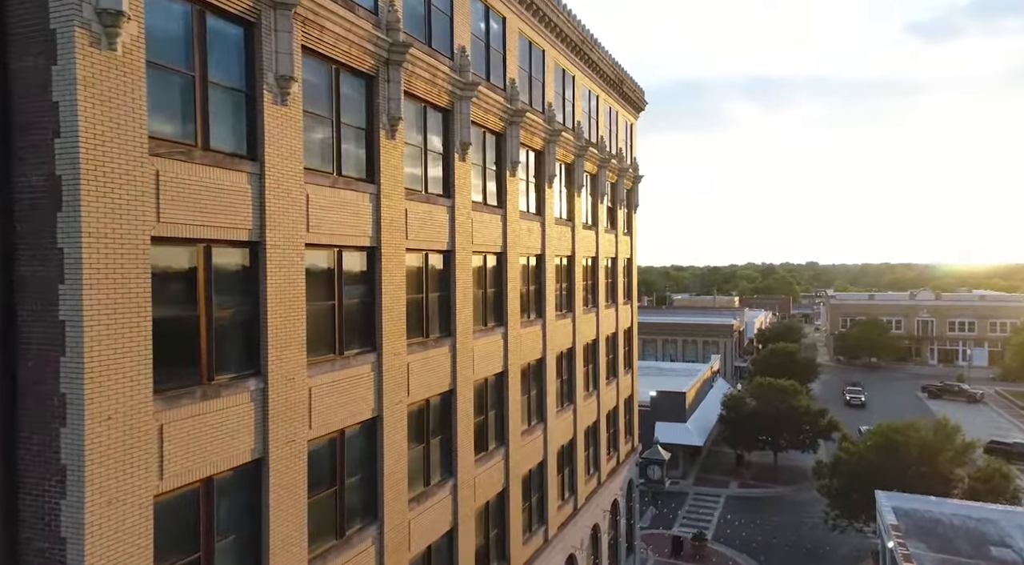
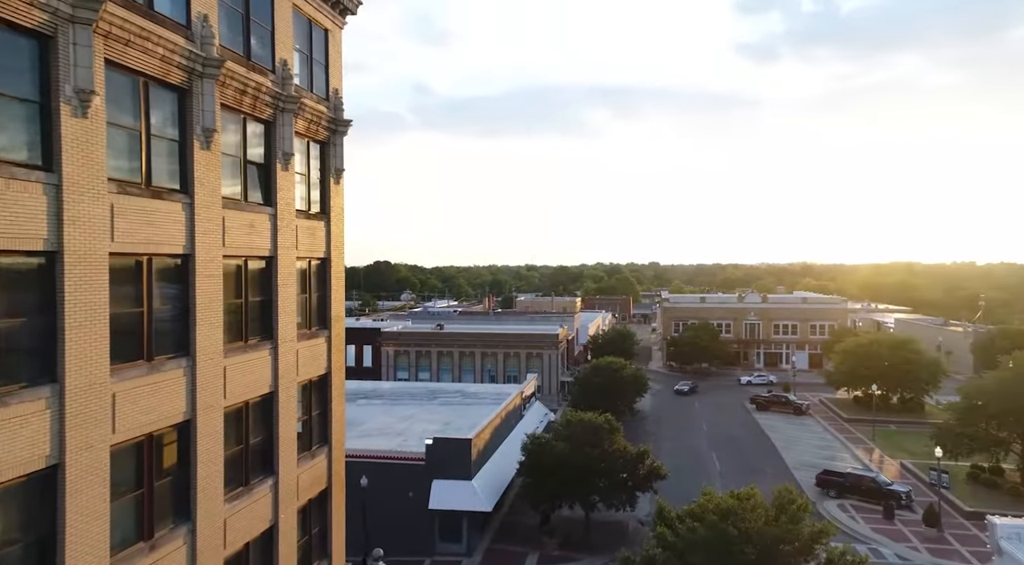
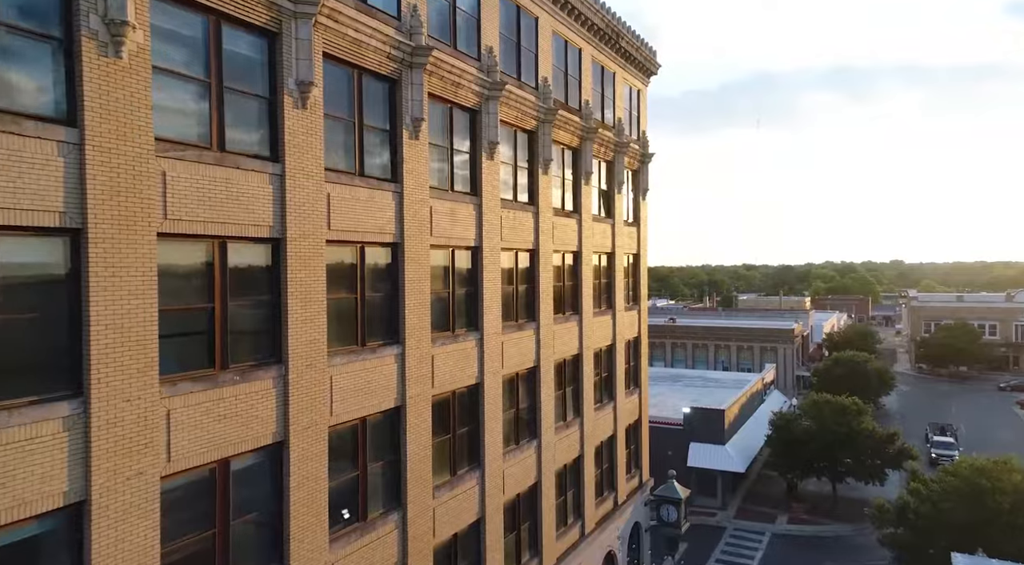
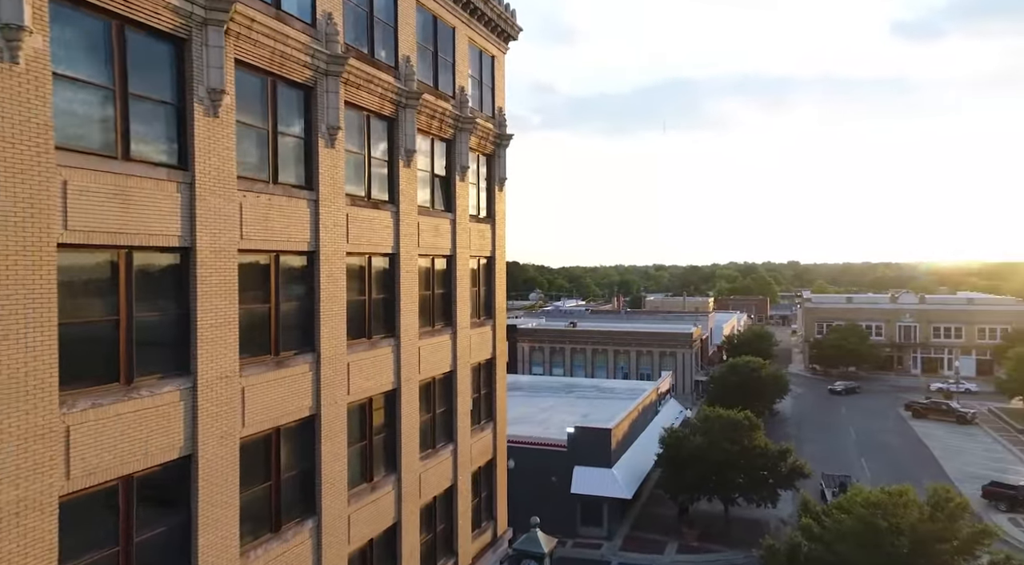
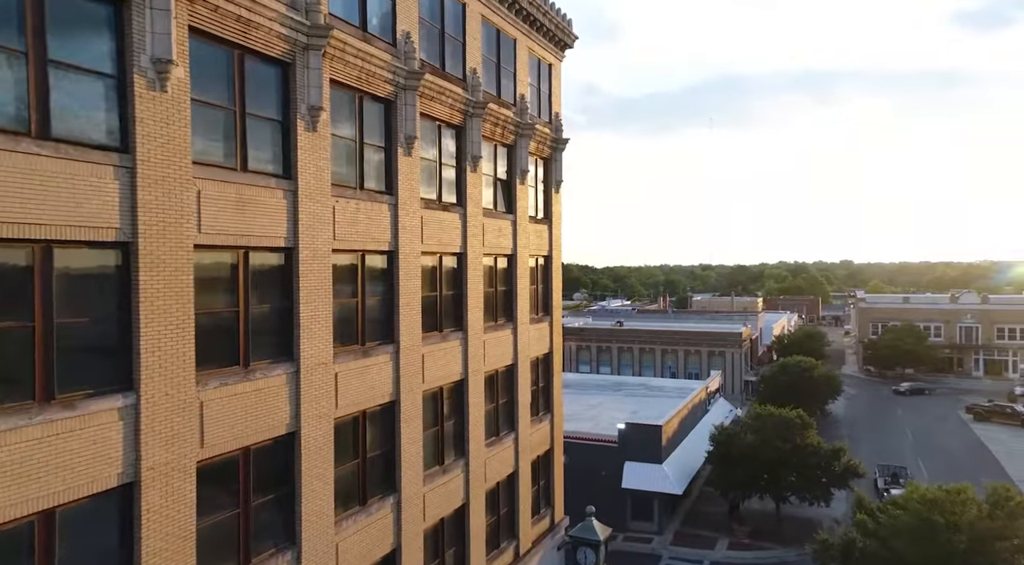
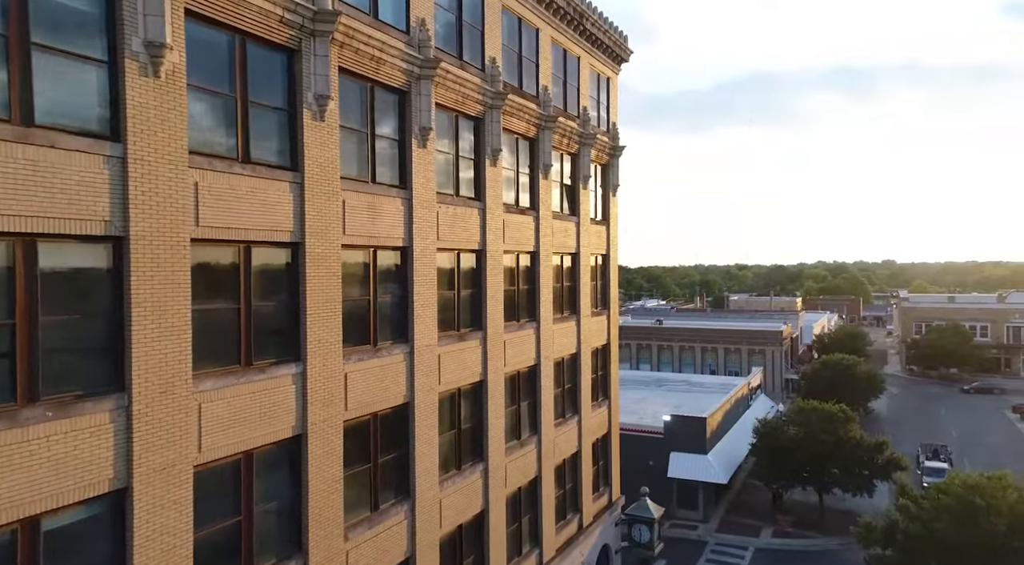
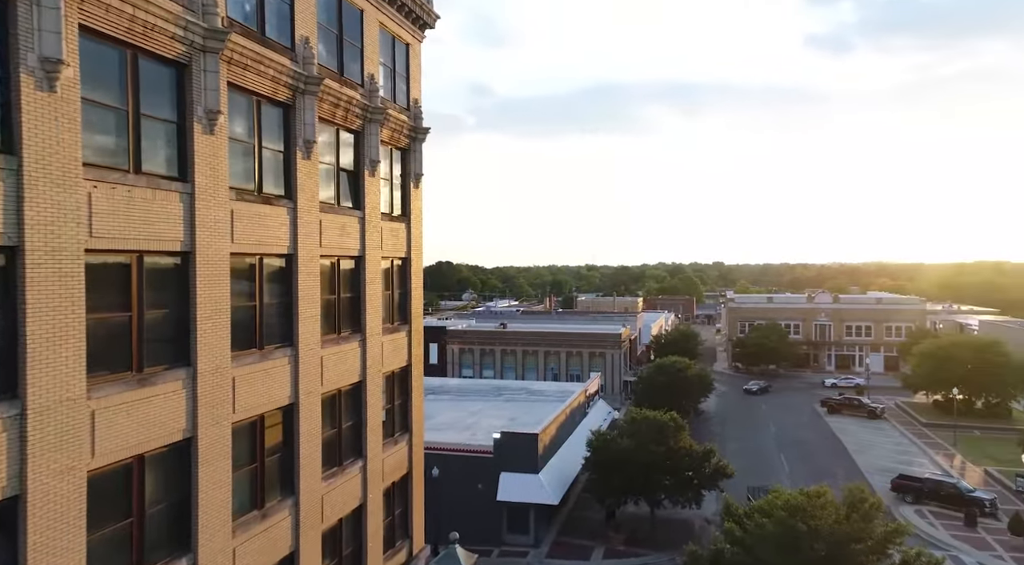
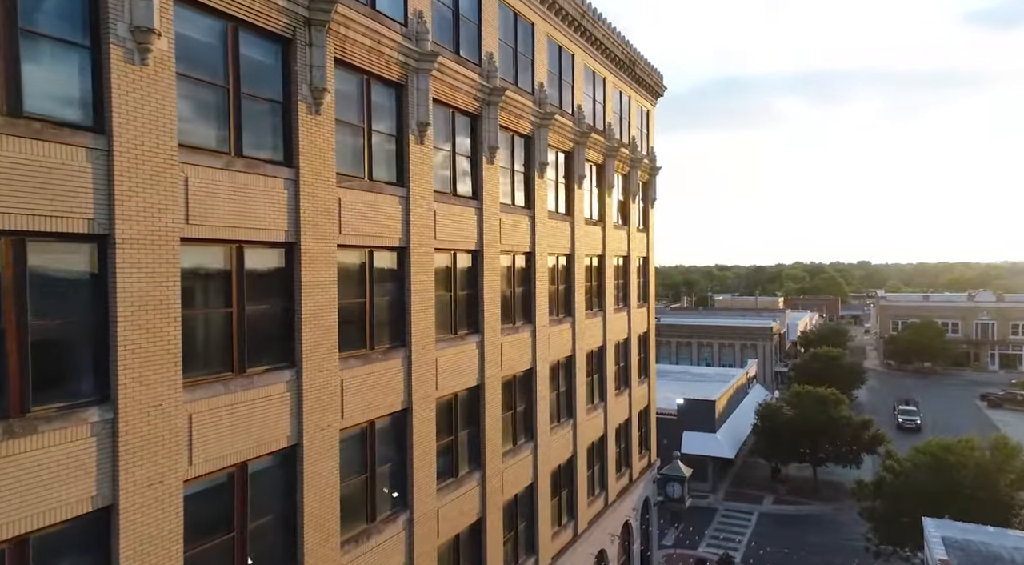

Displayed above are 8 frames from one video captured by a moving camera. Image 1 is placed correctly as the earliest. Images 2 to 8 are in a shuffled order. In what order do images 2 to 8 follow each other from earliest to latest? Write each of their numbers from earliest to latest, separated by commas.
8, 3, 6, 5, 4, 7, 2
